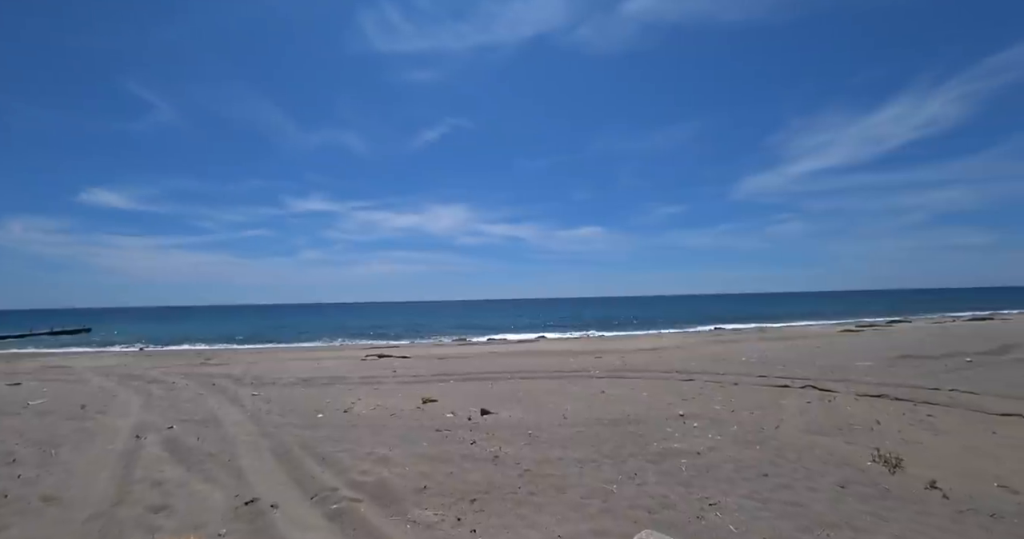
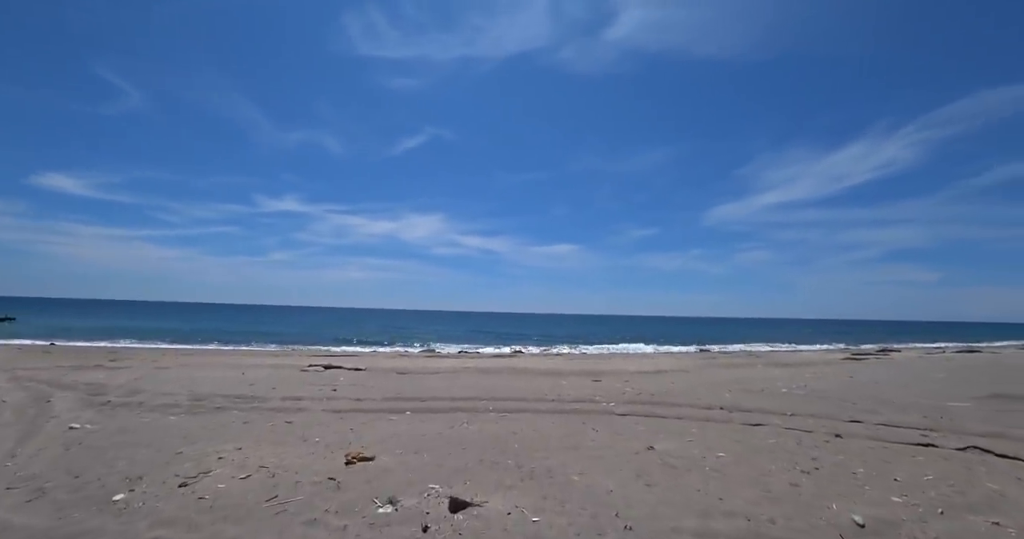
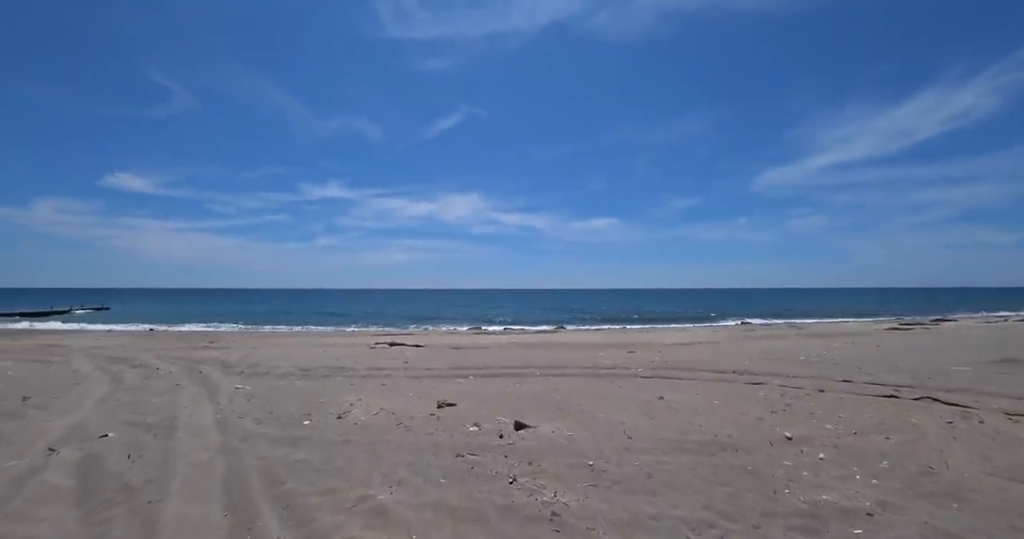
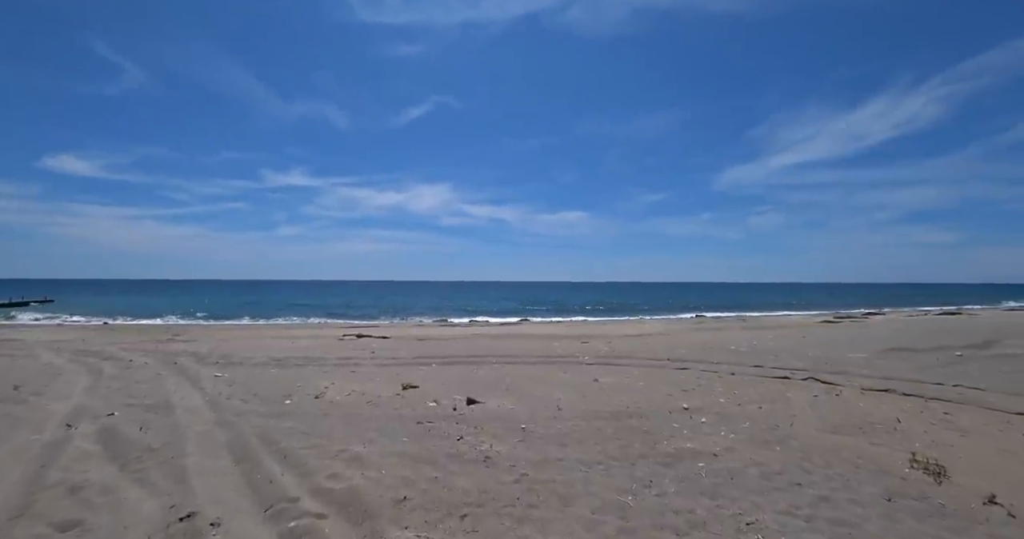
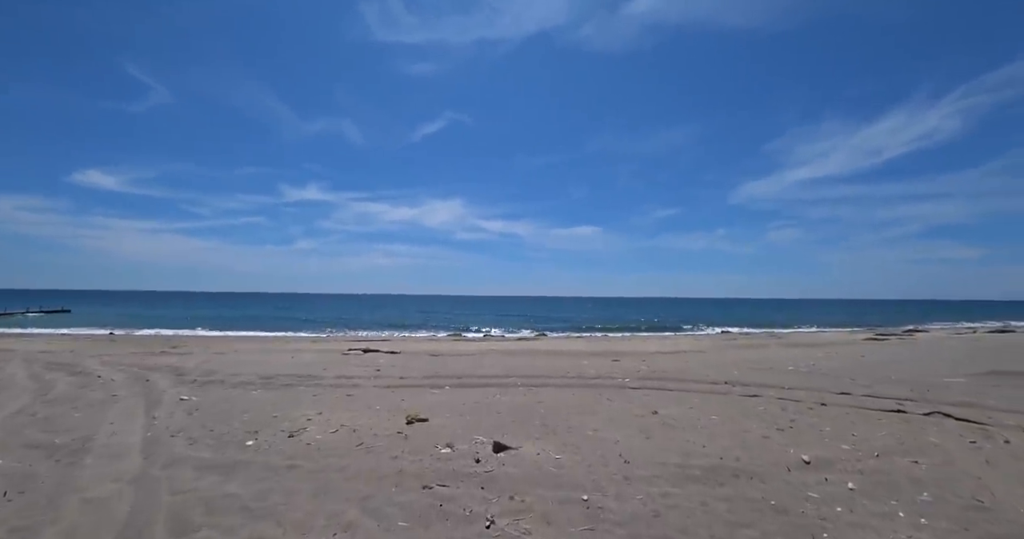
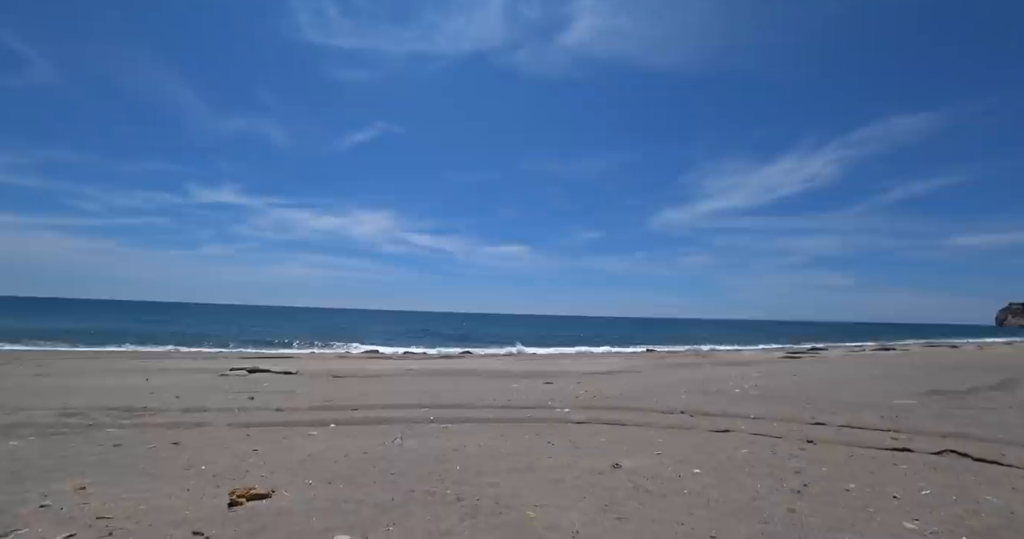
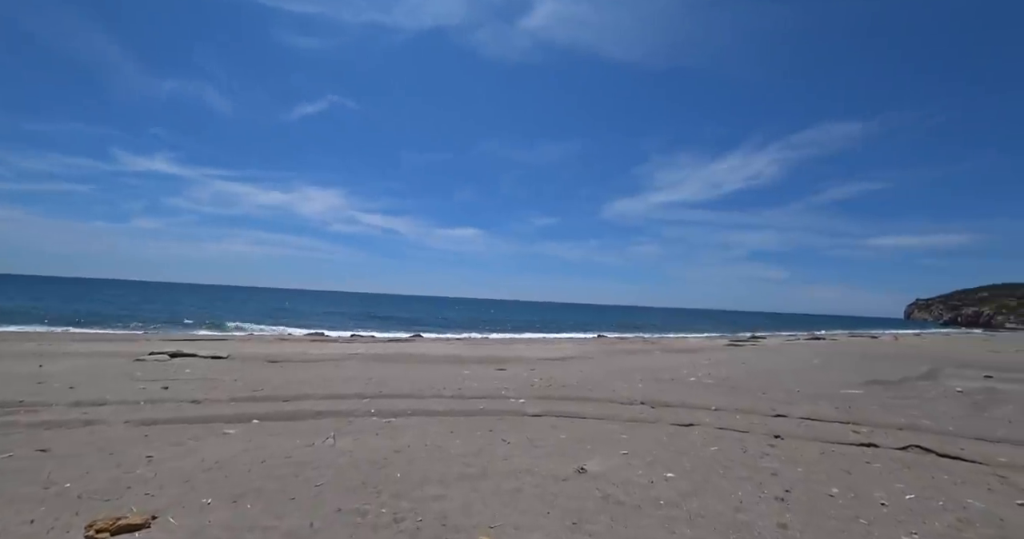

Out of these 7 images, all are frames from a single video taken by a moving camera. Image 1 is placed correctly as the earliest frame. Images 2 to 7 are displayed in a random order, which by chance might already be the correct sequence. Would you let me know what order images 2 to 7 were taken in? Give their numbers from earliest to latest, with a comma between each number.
4, 3, 5, 2, 6, 7
